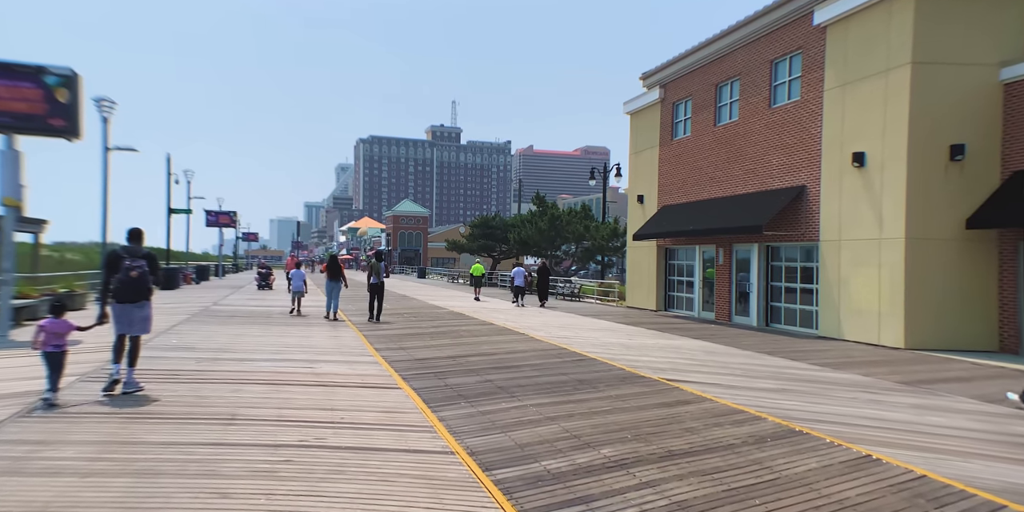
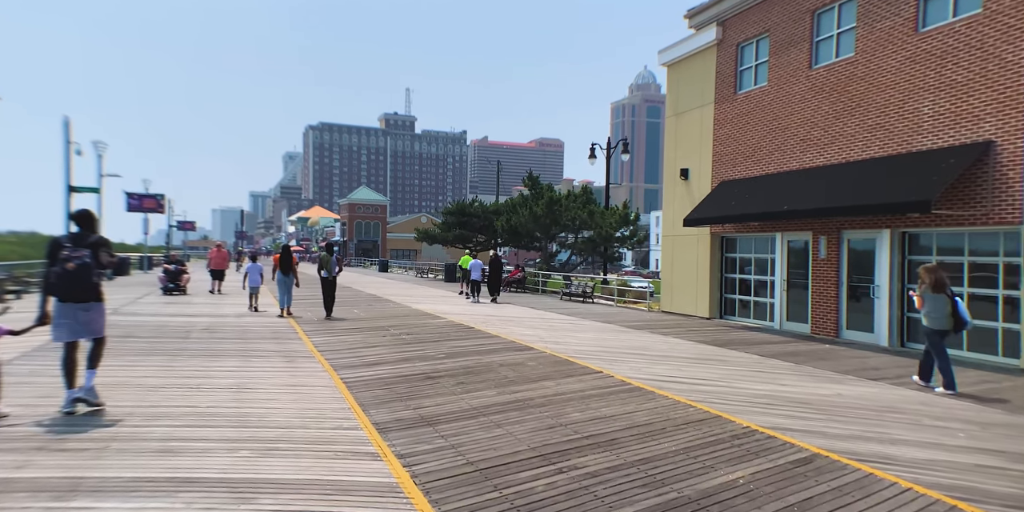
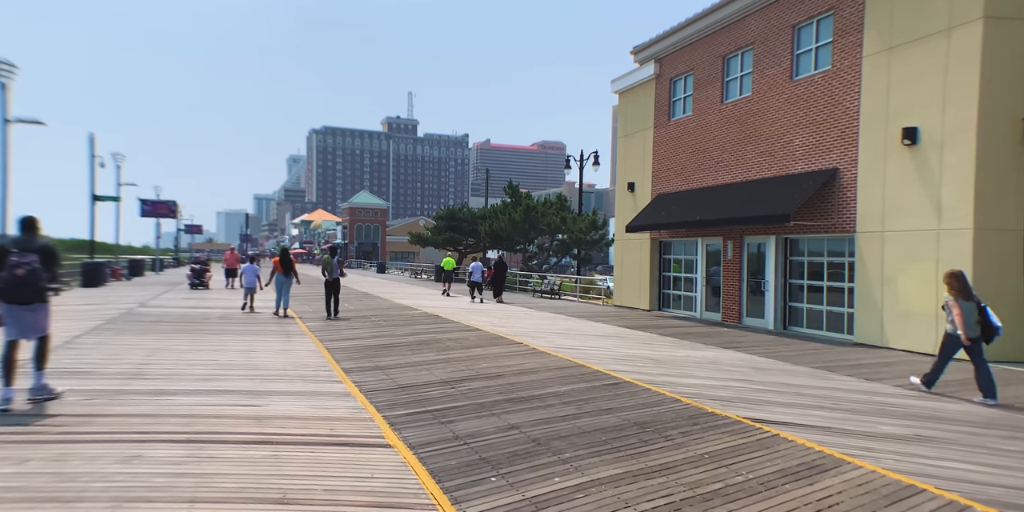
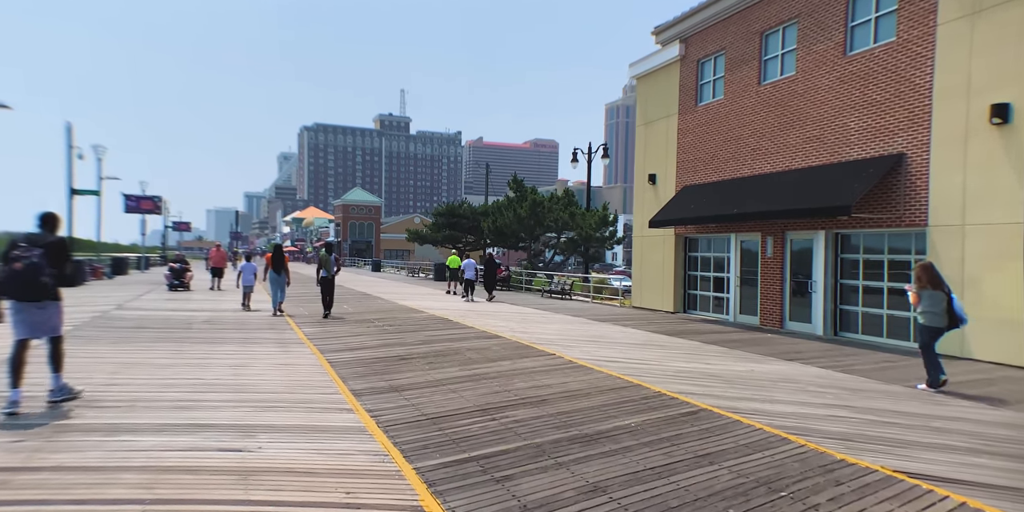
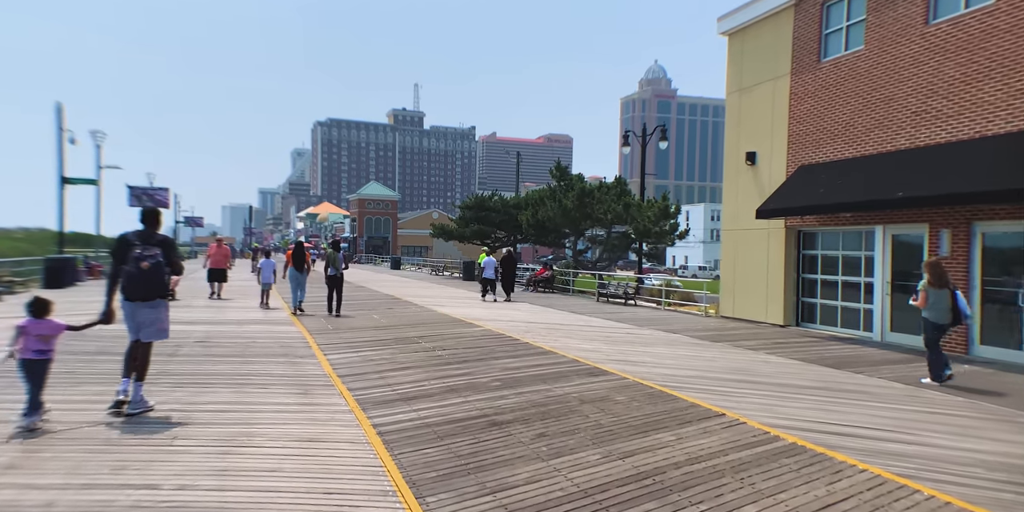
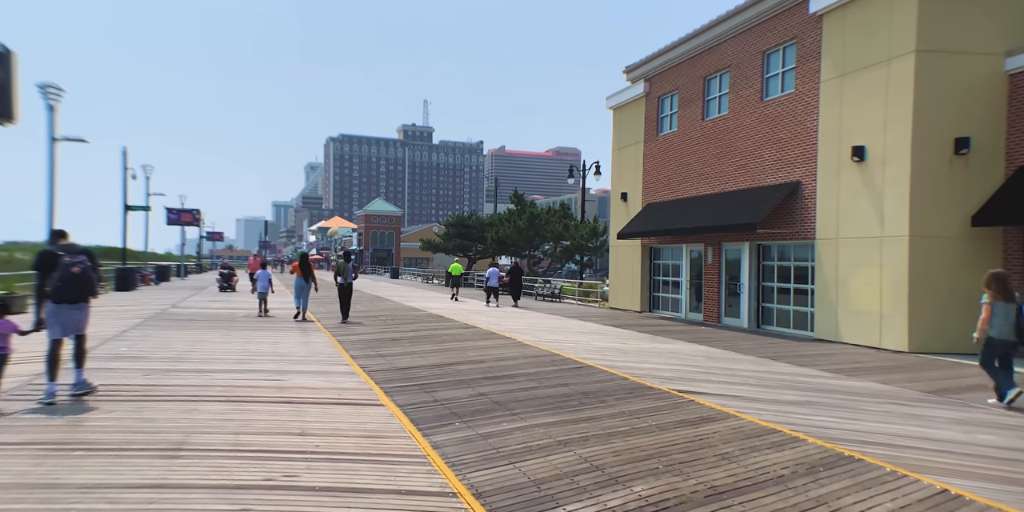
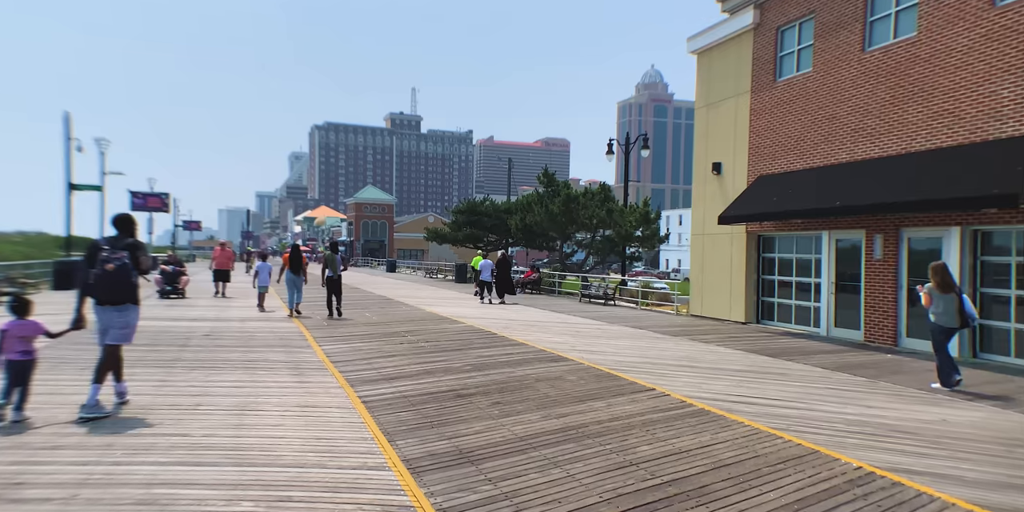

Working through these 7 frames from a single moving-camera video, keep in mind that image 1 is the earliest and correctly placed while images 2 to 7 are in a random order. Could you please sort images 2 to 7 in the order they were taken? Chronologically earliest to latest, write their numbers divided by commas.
6, 3, 4, 2, 7, 5
